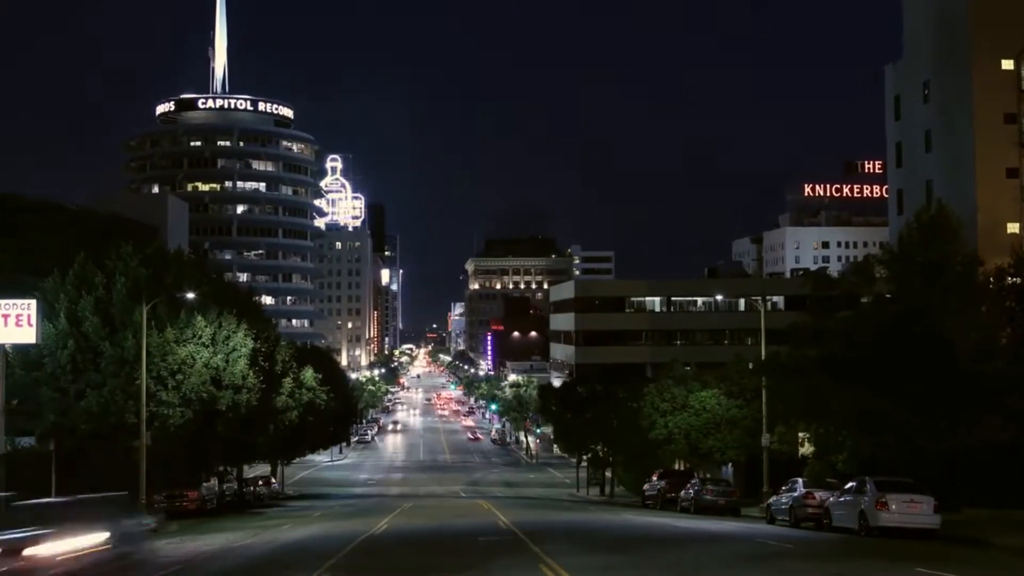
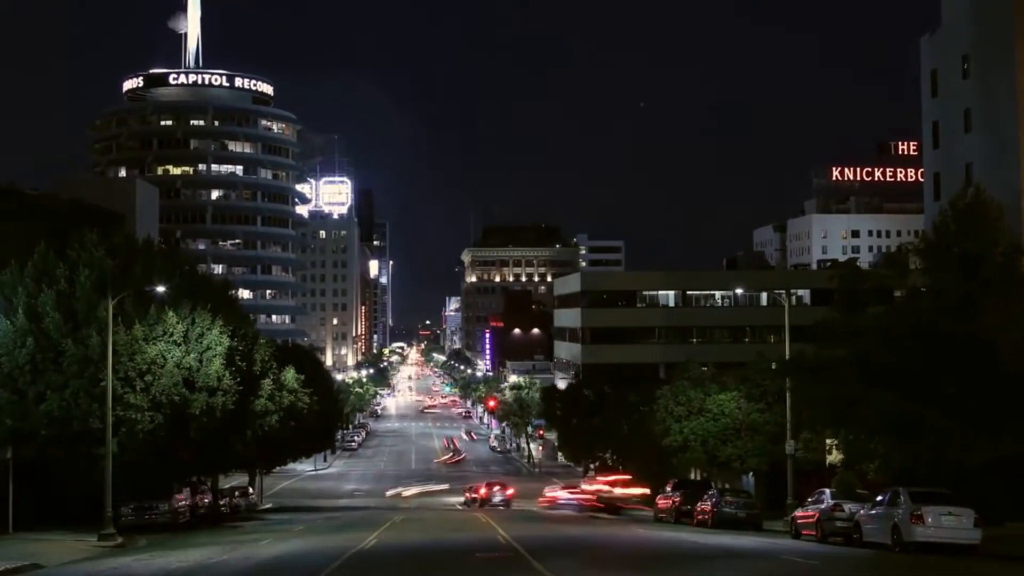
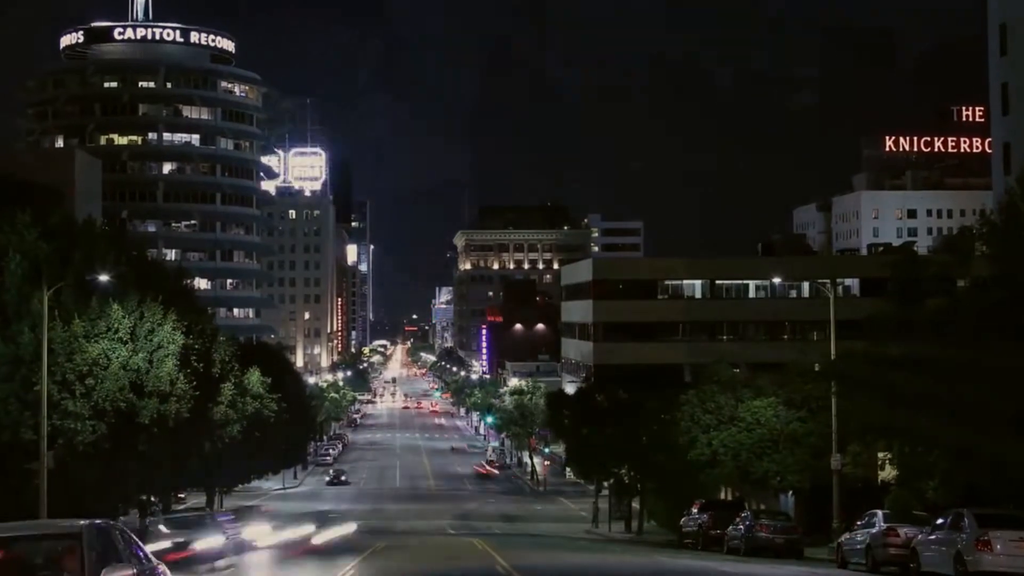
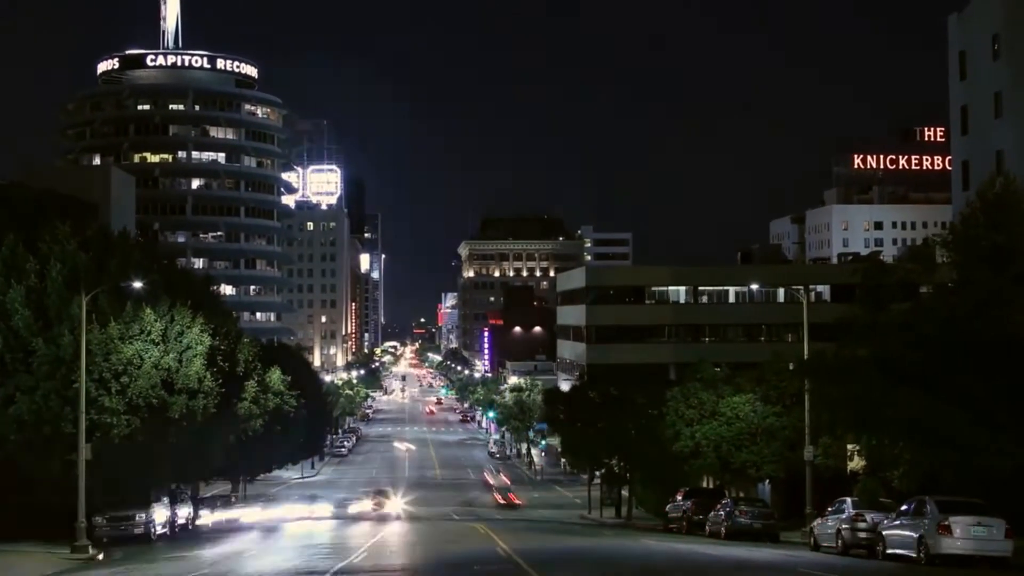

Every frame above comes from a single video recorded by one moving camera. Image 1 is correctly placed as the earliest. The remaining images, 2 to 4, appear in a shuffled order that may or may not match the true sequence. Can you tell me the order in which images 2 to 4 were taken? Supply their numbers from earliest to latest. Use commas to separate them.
2, 4, 3
